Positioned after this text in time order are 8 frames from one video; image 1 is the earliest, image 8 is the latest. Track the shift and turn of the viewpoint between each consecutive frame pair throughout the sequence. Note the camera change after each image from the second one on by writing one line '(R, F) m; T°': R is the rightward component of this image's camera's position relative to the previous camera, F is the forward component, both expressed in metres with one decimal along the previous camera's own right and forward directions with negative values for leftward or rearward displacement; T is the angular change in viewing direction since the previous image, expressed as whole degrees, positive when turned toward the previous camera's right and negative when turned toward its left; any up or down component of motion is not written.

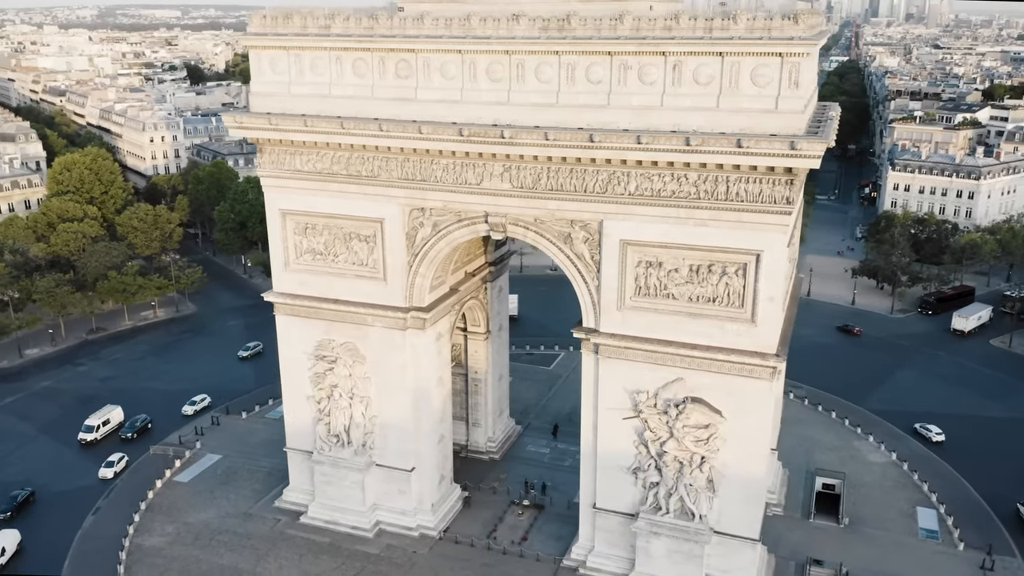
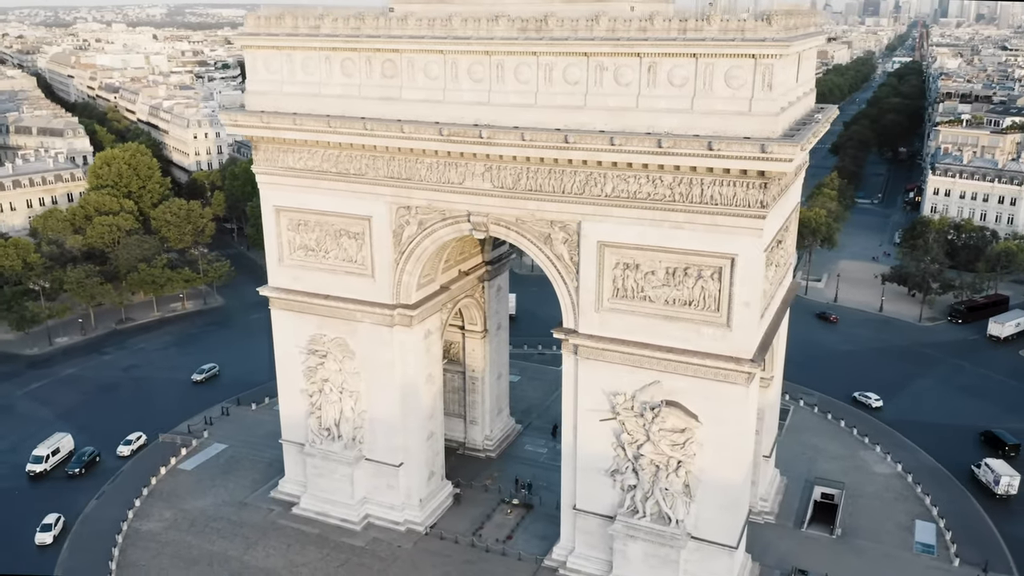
(+1.8, 0.0) m; -3°
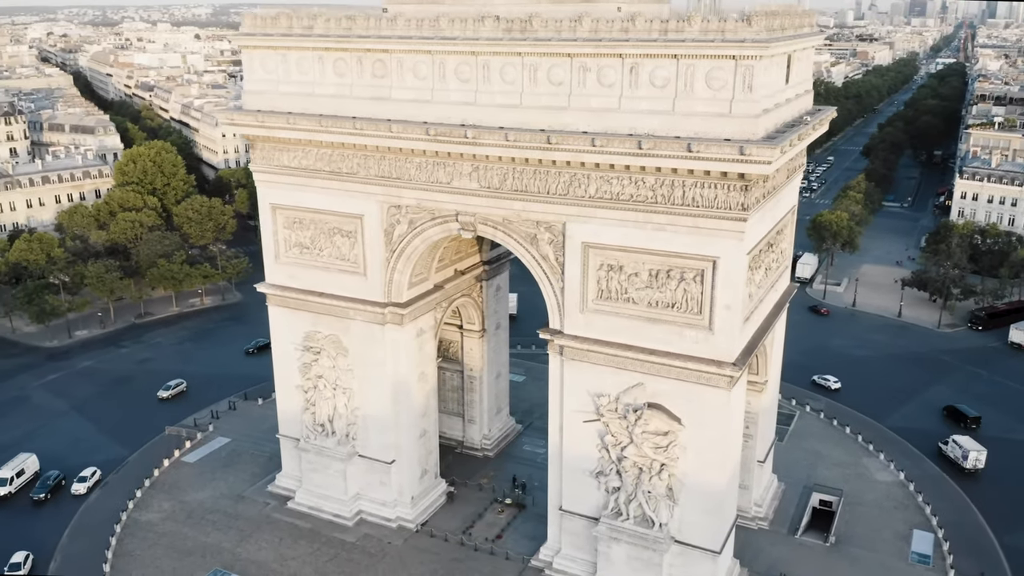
(+1.2, 0.0) m; -2°
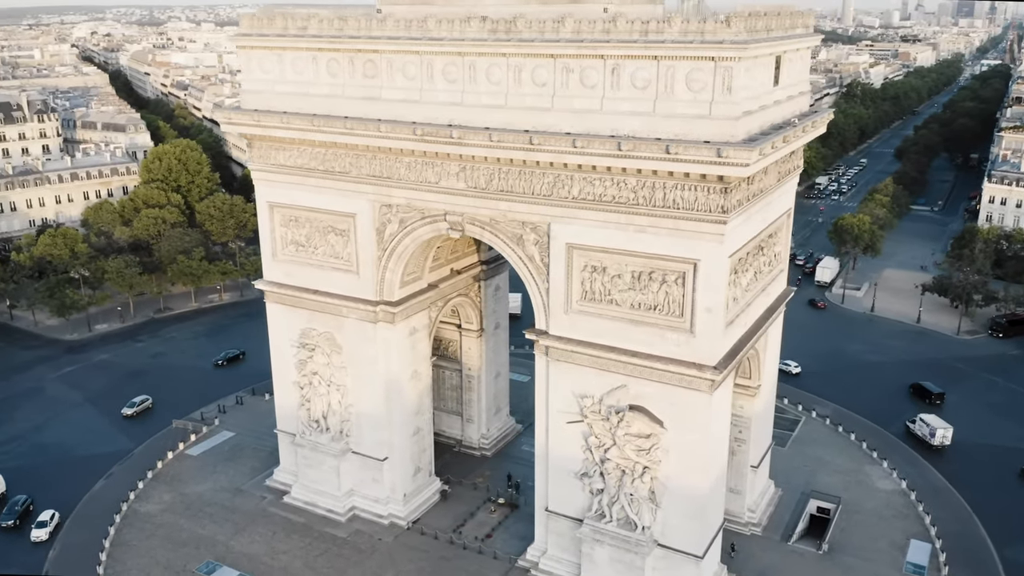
(+1.2, 0.0) m; -2°
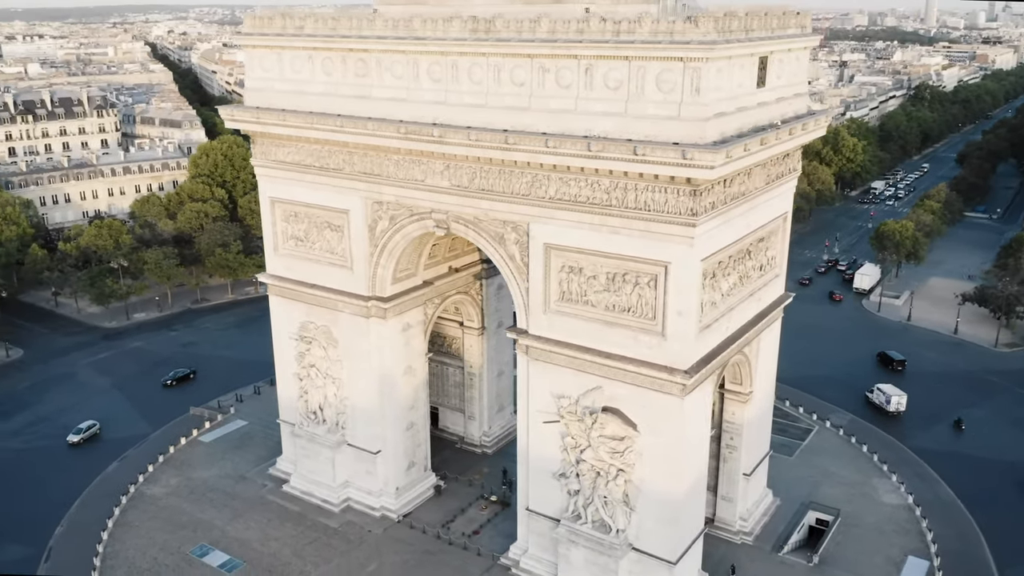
(+2.1, 0.0) m; -4°
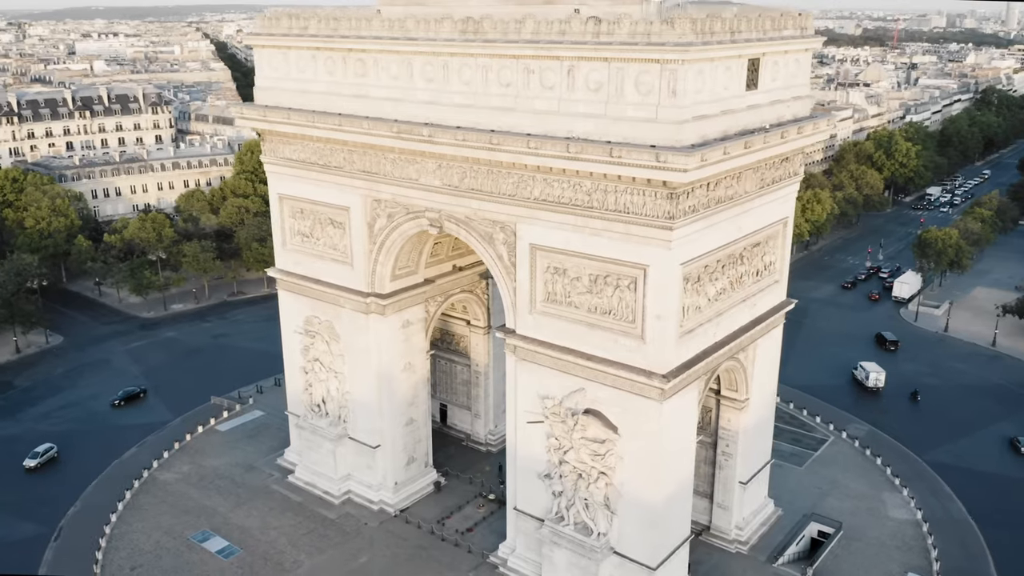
(+1.8, 0.0) m; -4°
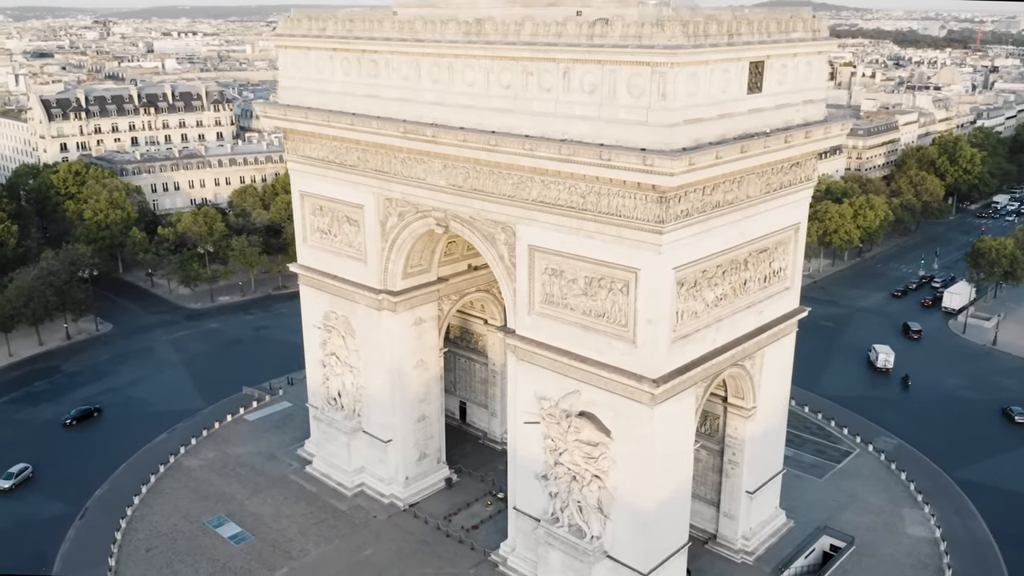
(+1.6, -0.1) m; -4°
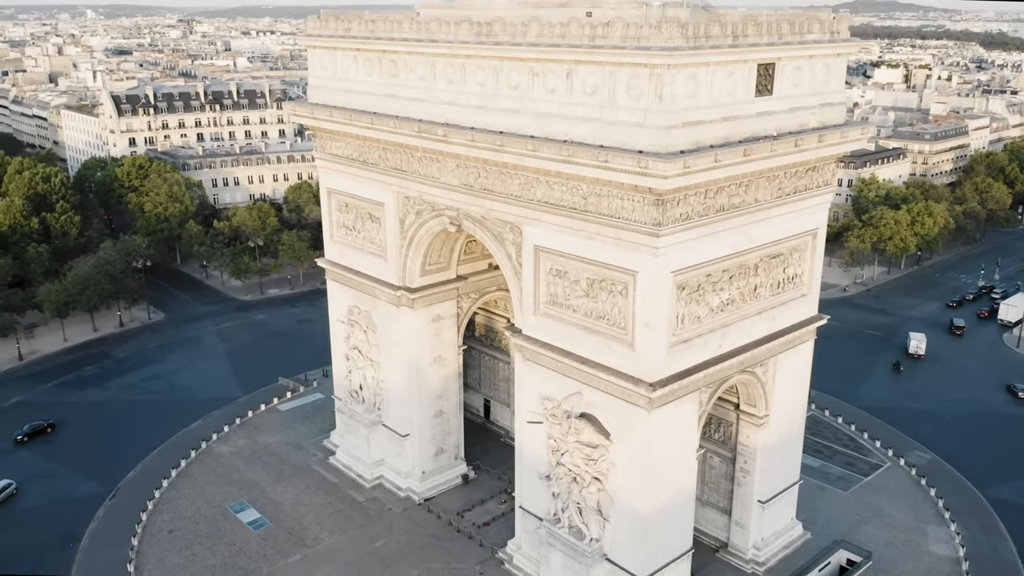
(+1.5, -0.1) m; -4°
